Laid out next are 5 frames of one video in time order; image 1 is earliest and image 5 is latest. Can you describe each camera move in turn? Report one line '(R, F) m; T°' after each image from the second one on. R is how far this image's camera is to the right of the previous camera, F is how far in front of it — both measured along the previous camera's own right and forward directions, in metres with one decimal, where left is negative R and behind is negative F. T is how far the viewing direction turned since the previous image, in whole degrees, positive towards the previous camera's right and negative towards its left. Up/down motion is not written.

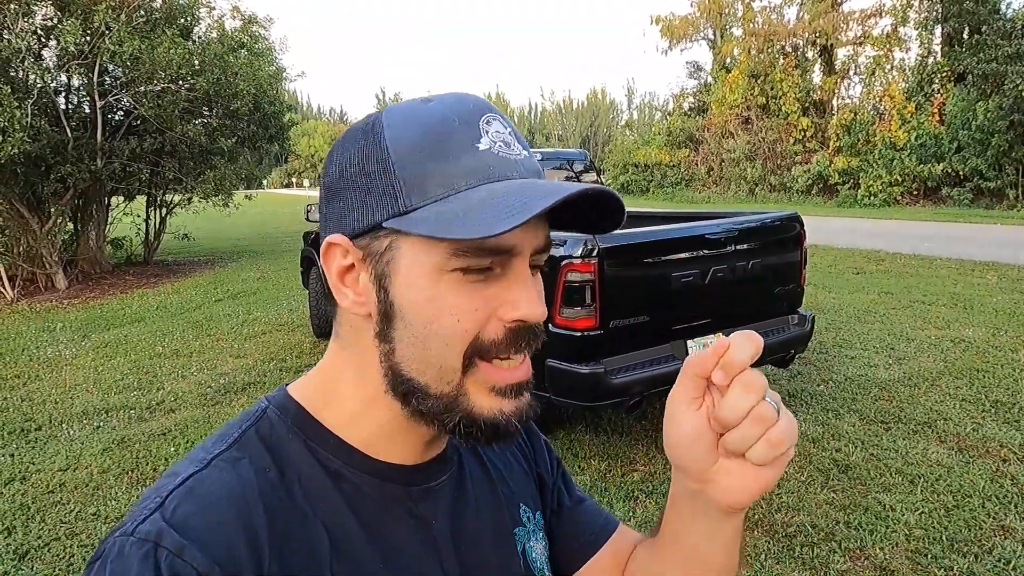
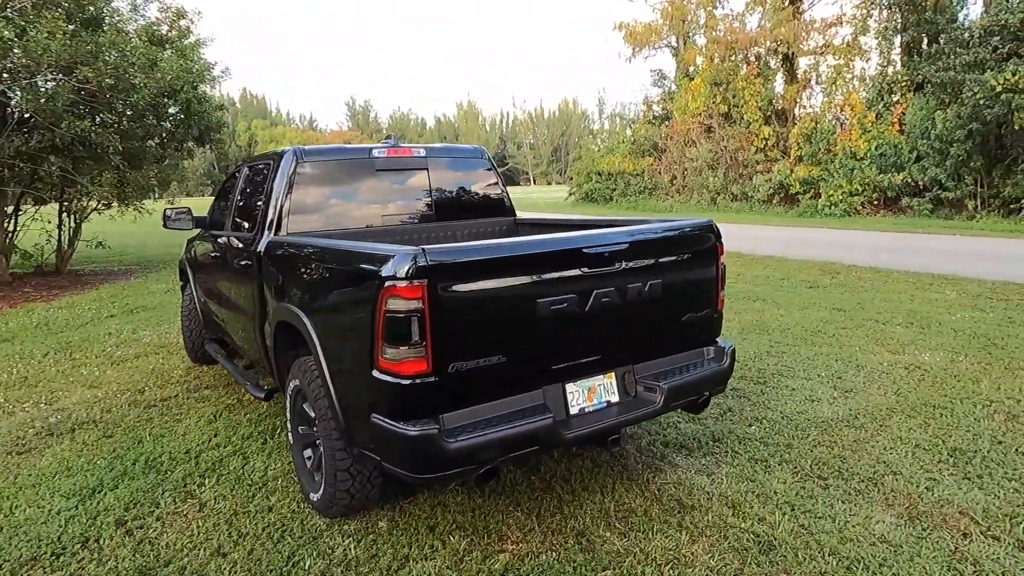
(+0.6, +0.8) m; +2°
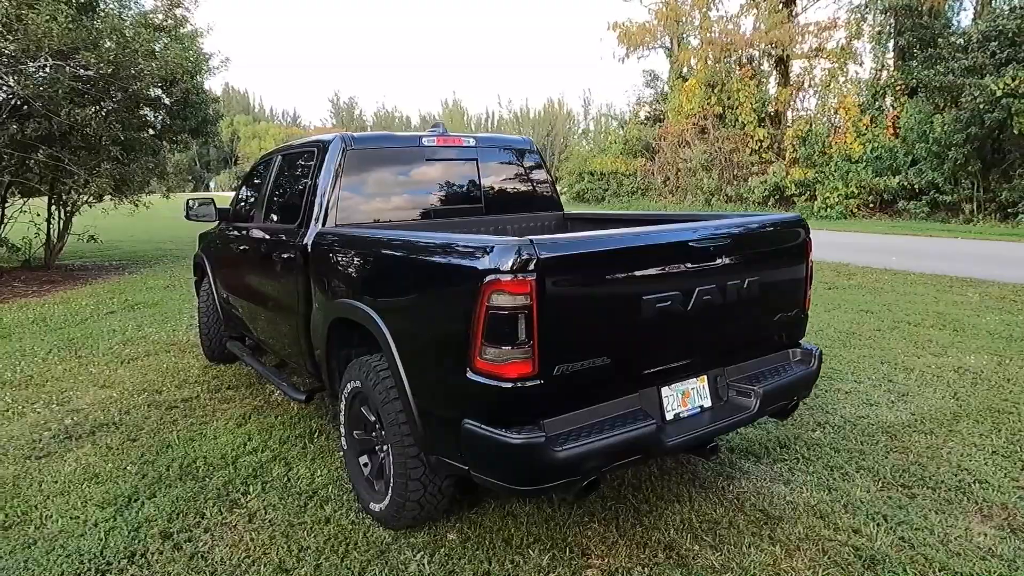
(-0.4, +0.2) m; +2°
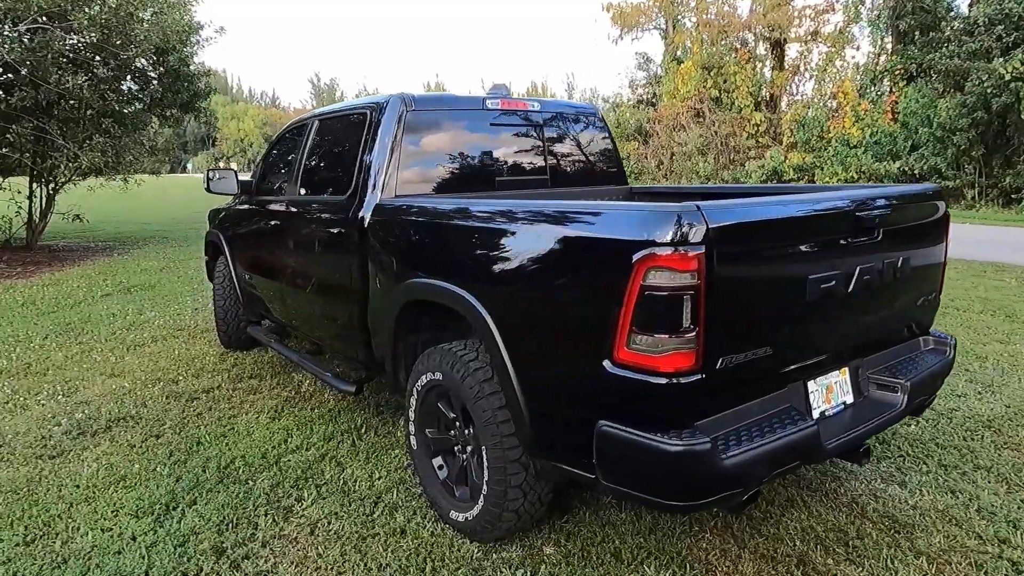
(-0.4, +0.4) m; +2°
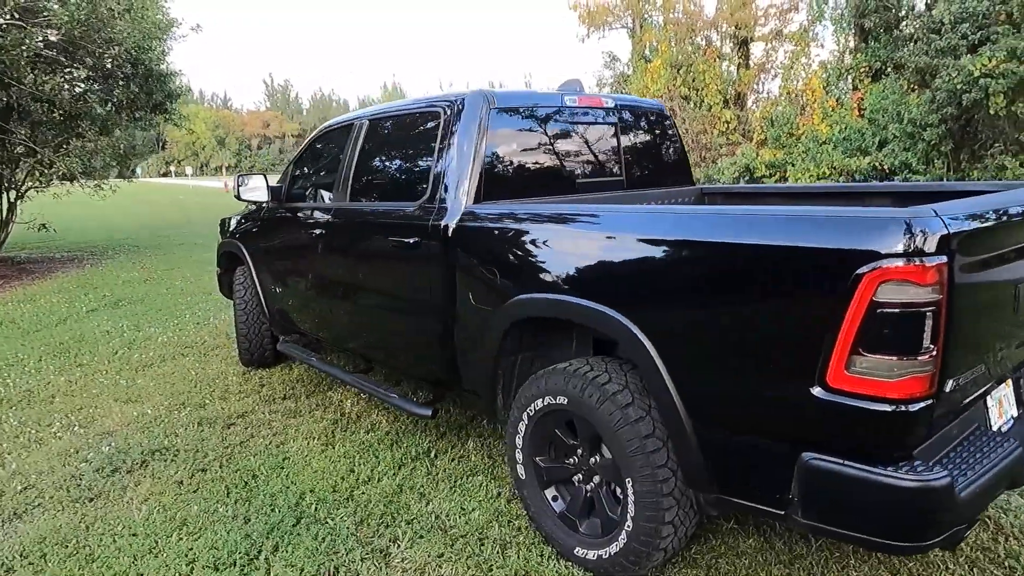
(-0.6, +0.2) m; +3°
